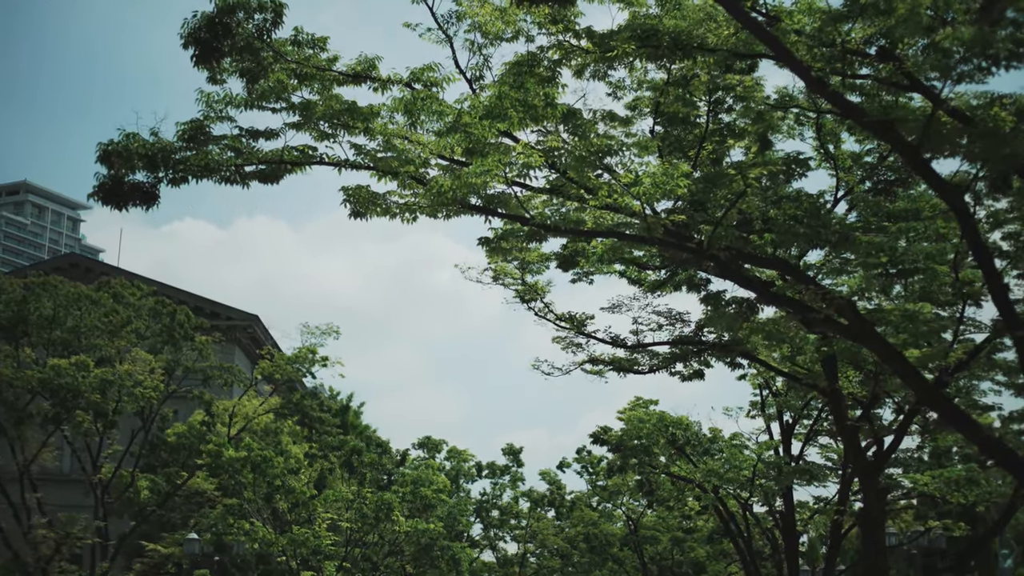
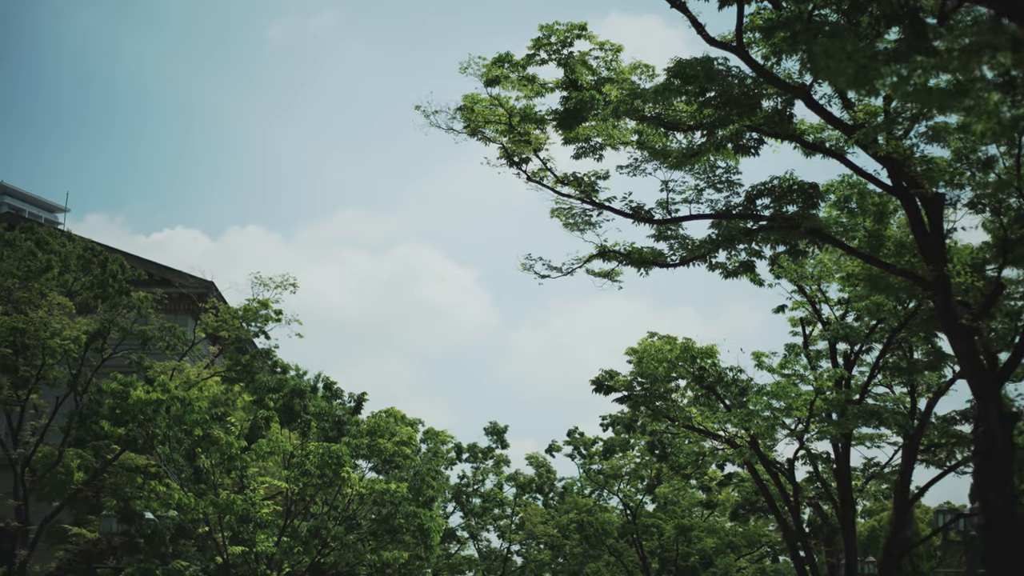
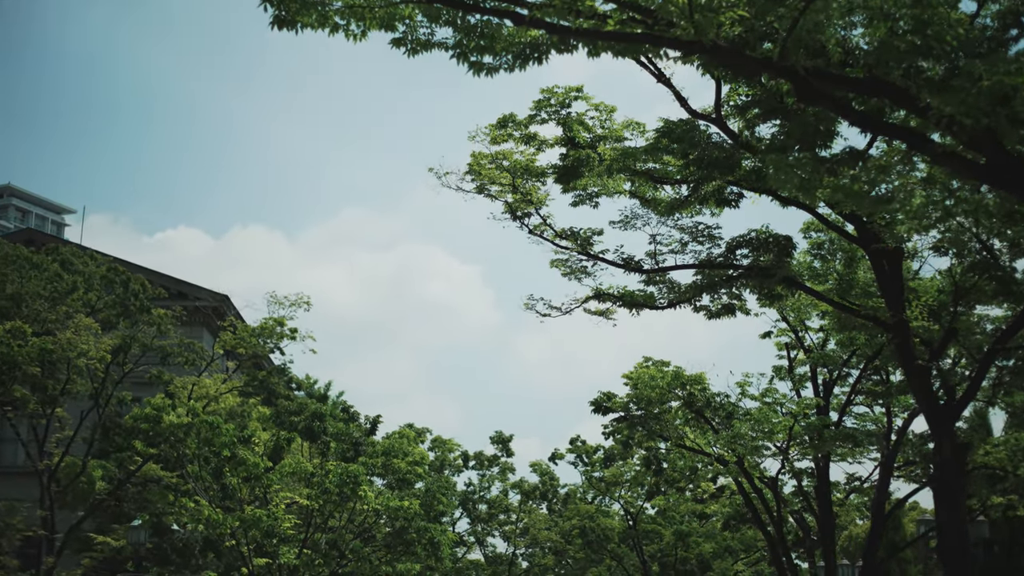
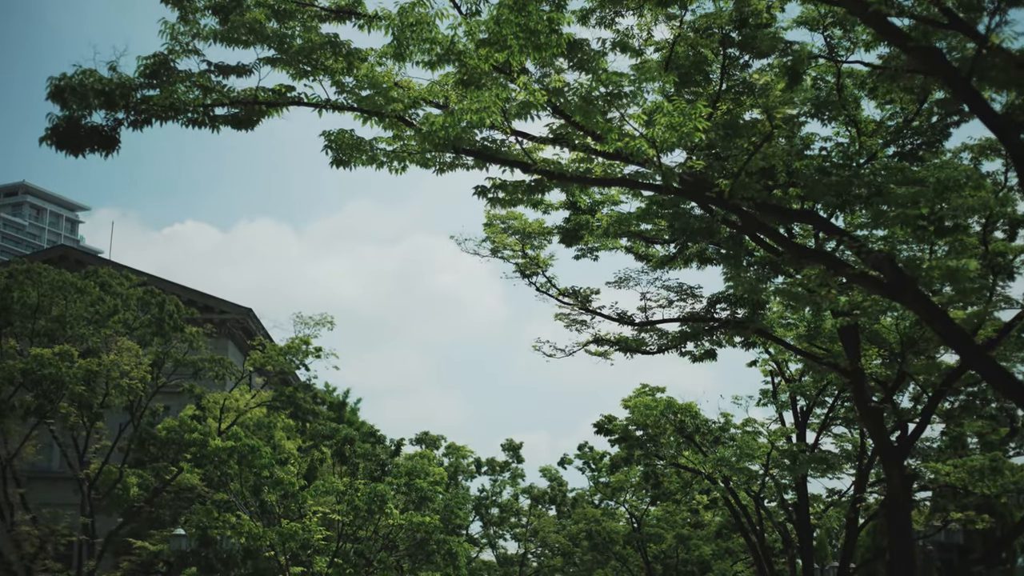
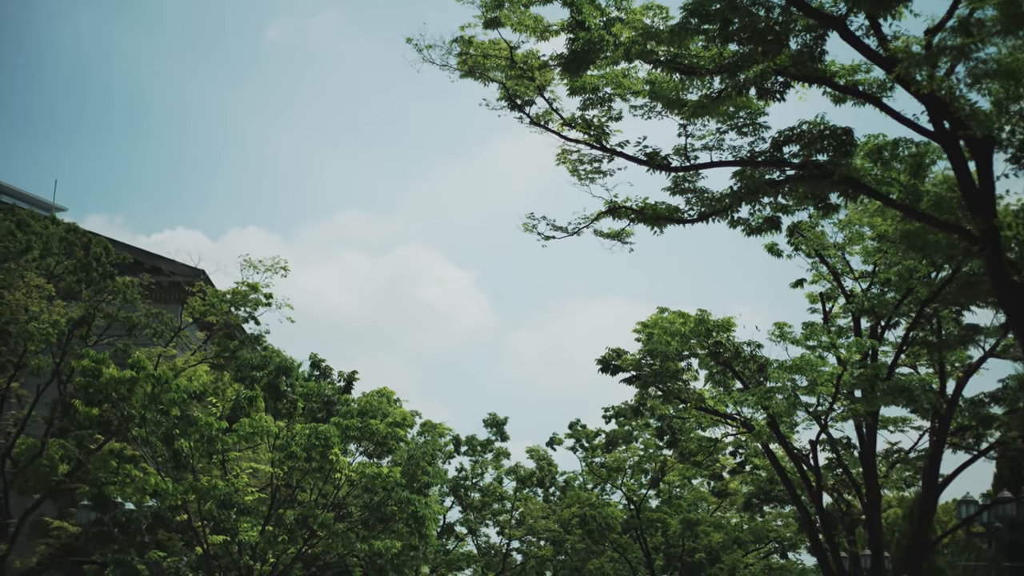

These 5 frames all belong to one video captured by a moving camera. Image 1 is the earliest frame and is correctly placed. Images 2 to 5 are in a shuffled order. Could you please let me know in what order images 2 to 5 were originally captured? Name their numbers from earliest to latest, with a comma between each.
4, 3, 2, 5
